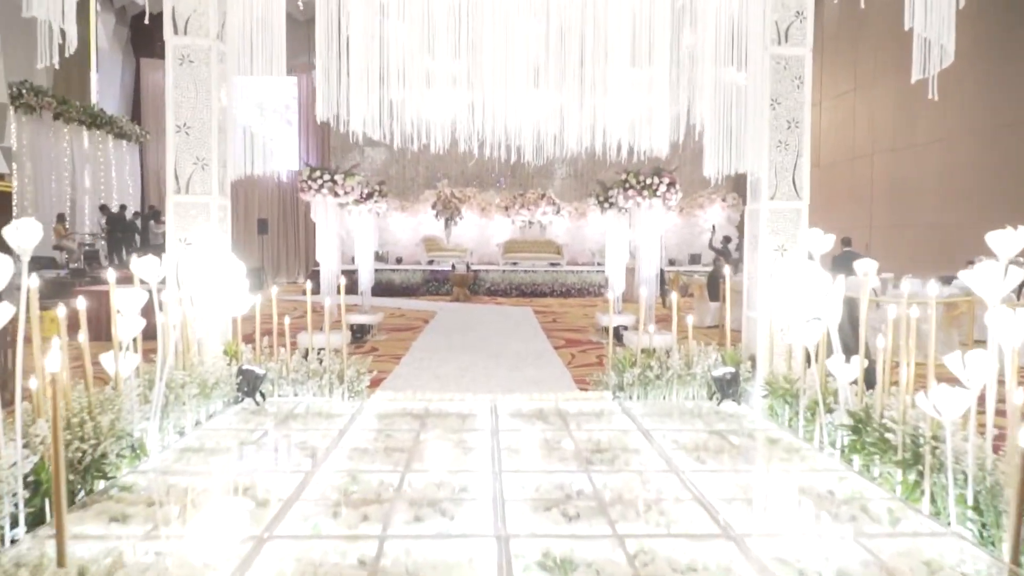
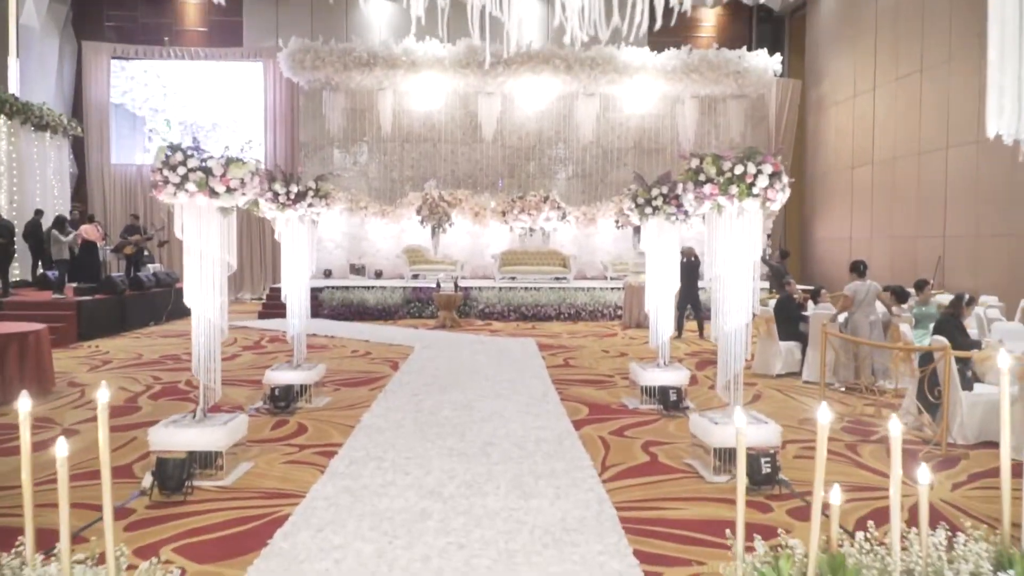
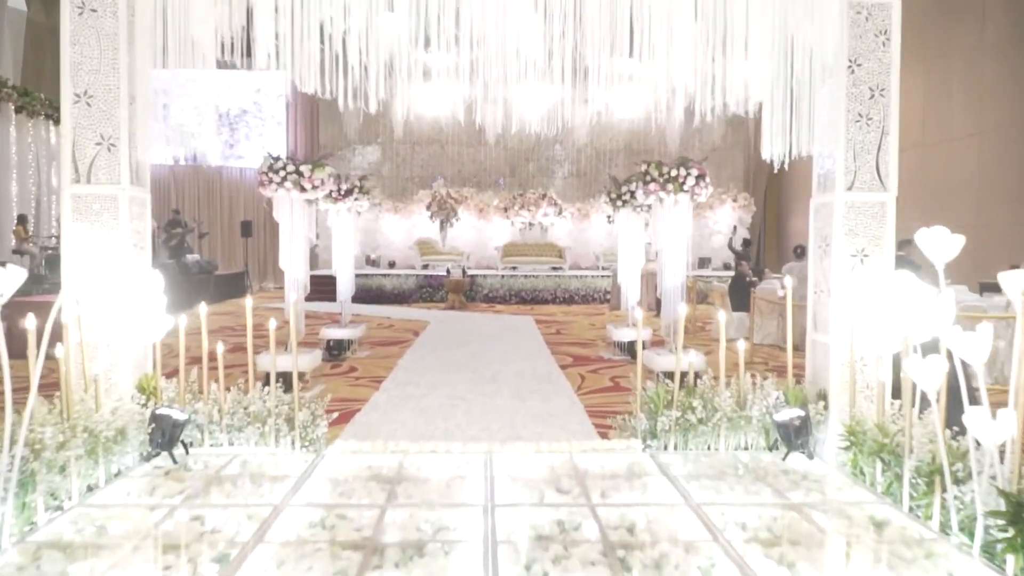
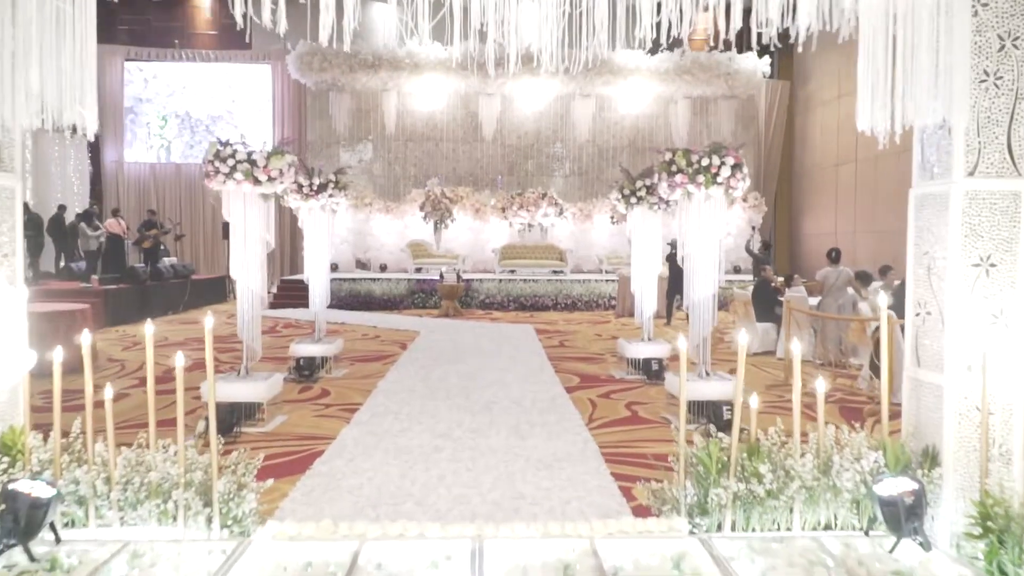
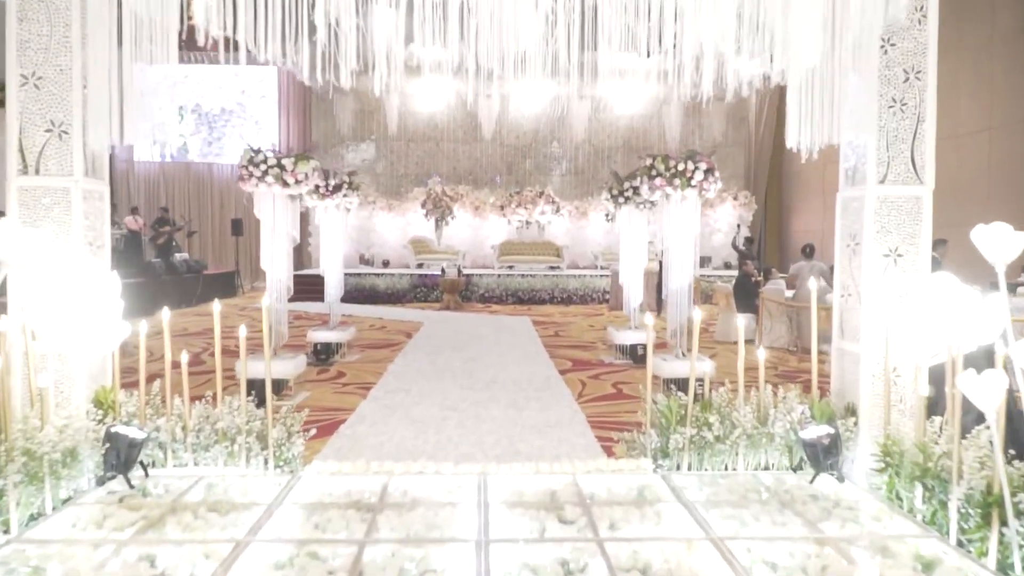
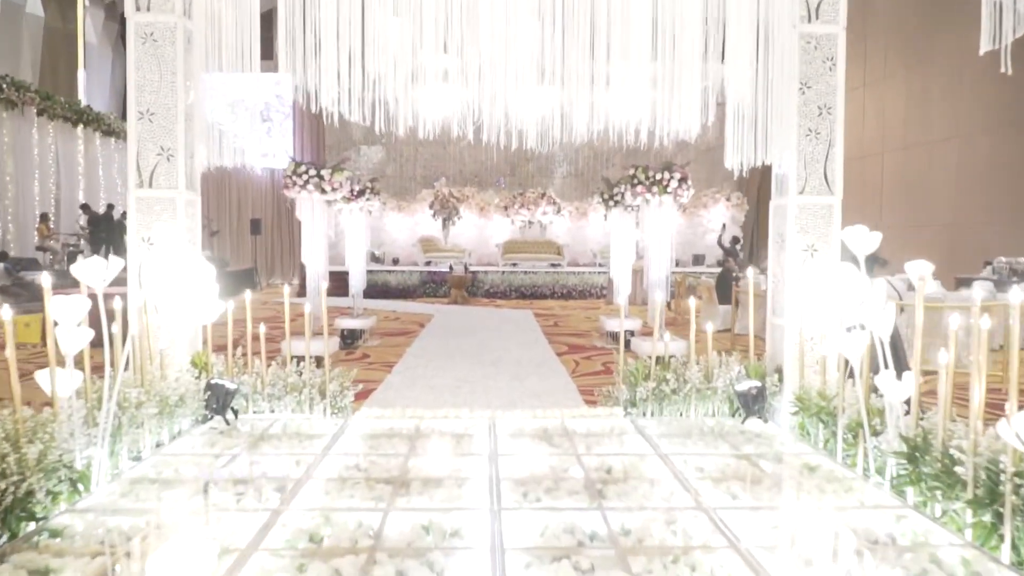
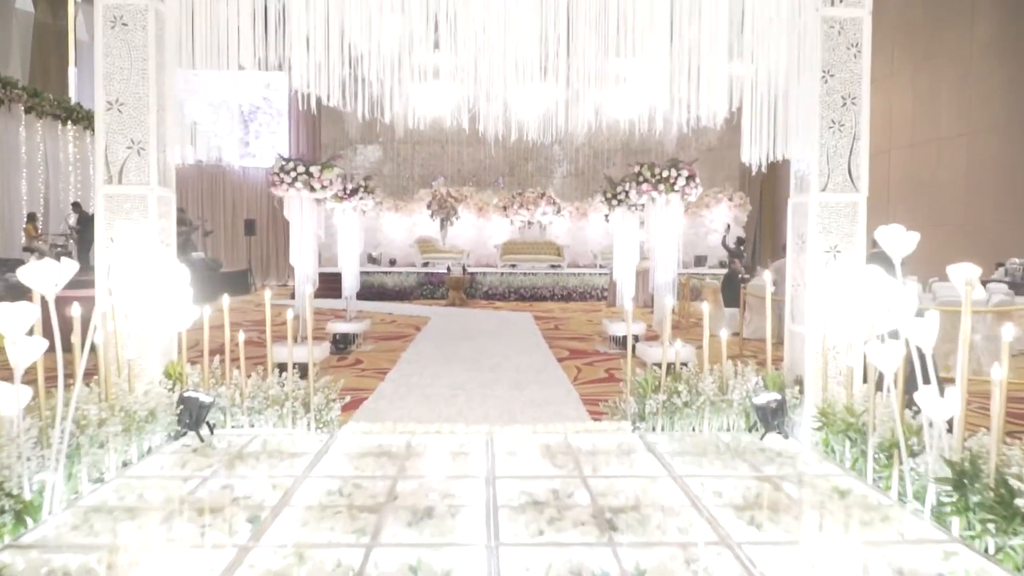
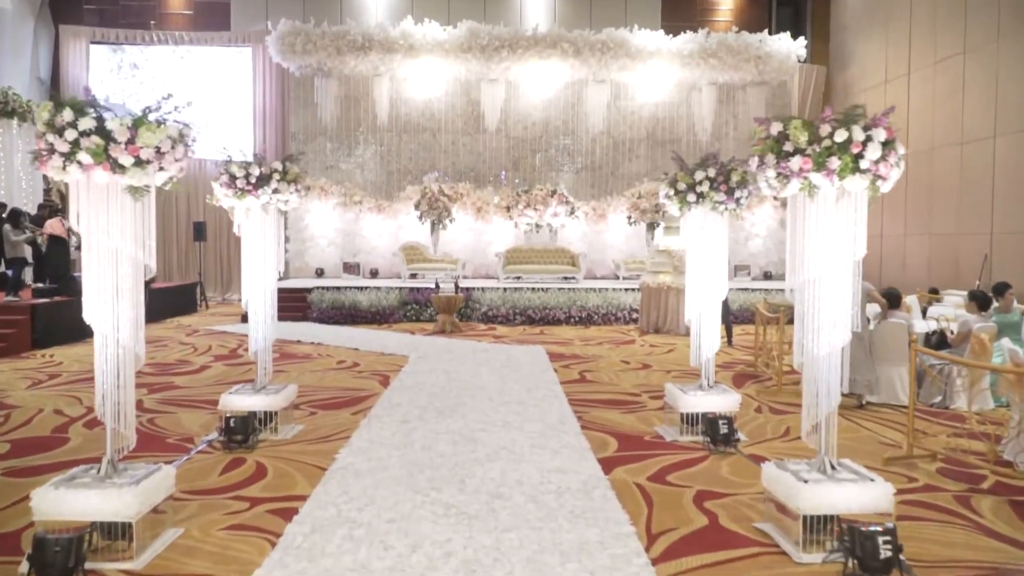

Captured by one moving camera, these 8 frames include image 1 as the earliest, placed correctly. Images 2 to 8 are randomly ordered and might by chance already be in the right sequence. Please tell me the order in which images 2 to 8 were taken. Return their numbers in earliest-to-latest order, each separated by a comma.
6, 7, 3, 5, 4, 2, 8
